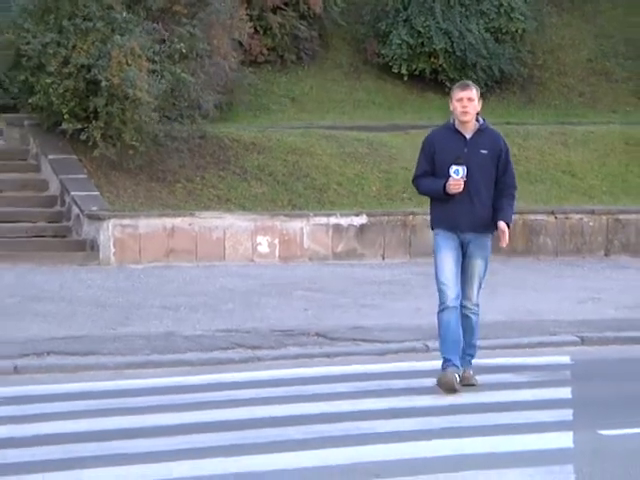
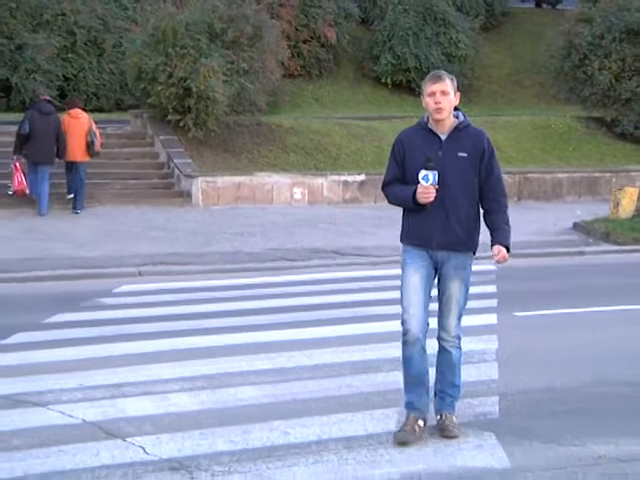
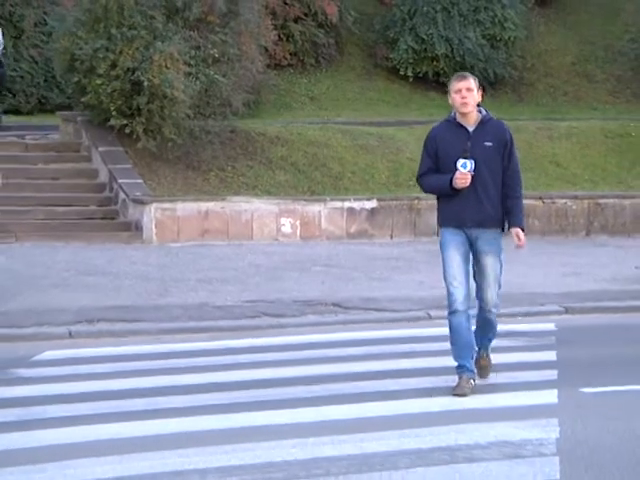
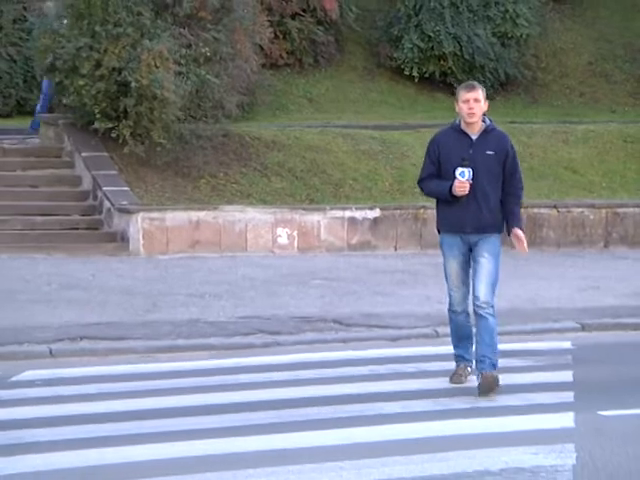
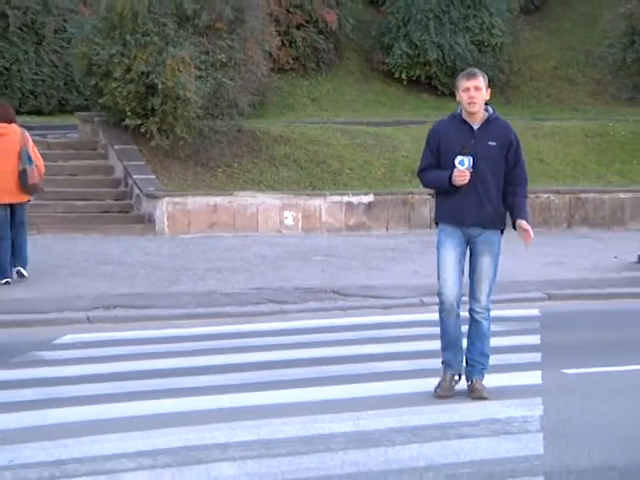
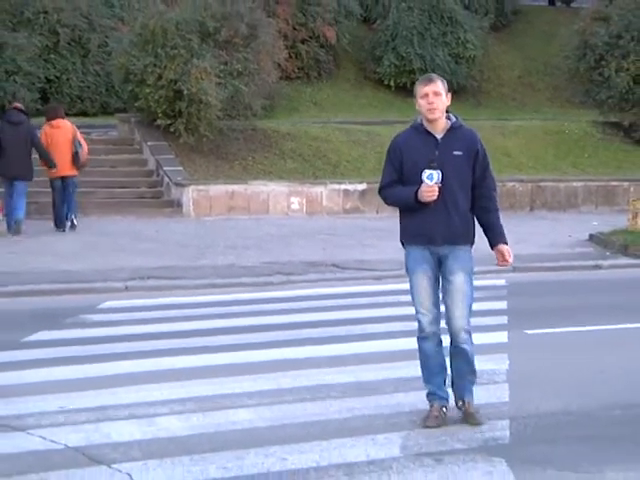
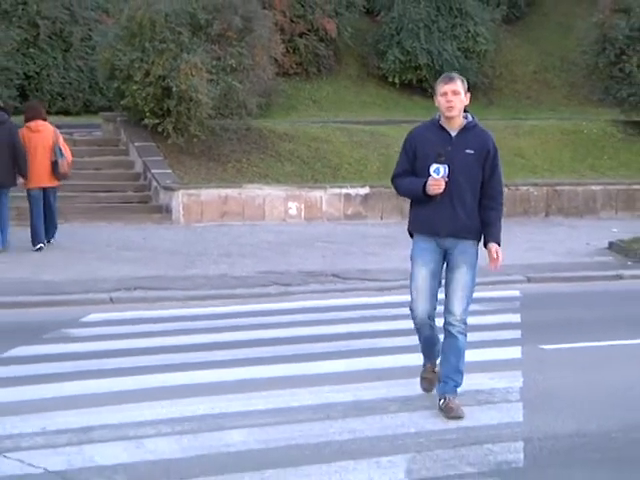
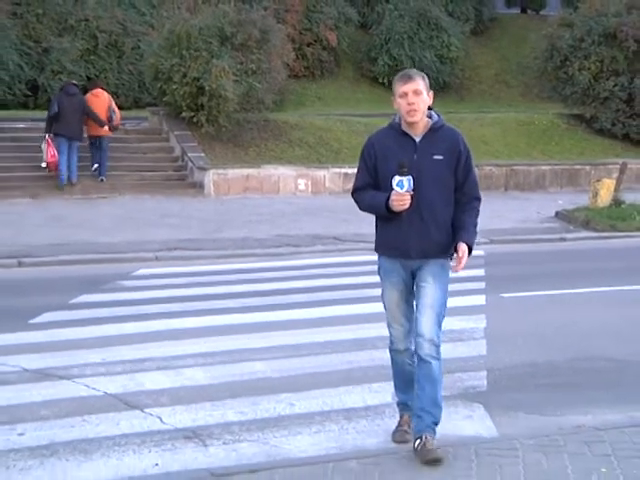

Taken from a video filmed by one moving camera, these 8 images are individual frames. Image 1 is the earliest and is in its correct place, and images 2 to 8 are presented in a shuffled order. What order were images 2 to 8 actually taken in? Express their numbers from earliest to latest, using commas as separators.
4, 3, 5, 7, 6, 2, 8
